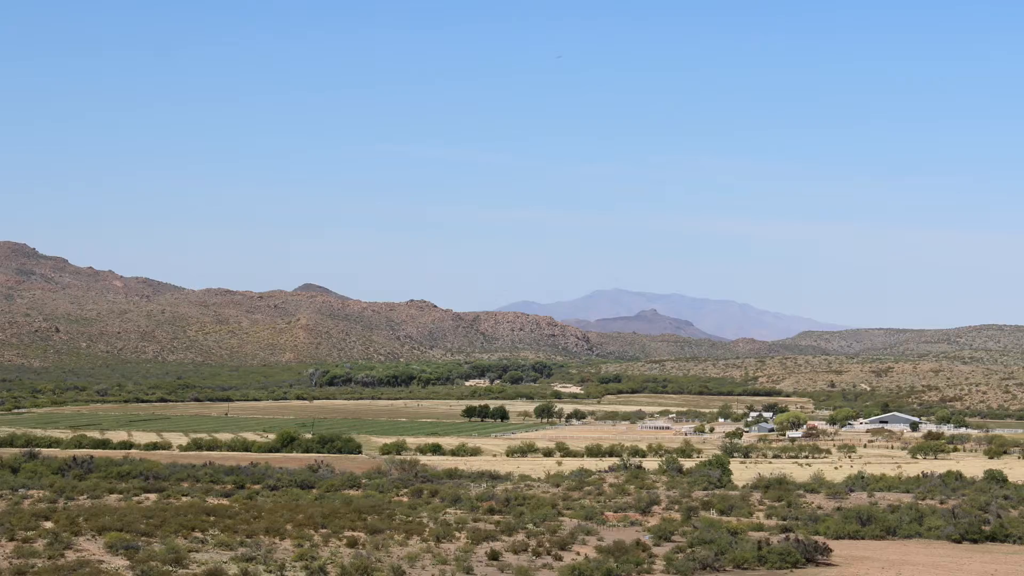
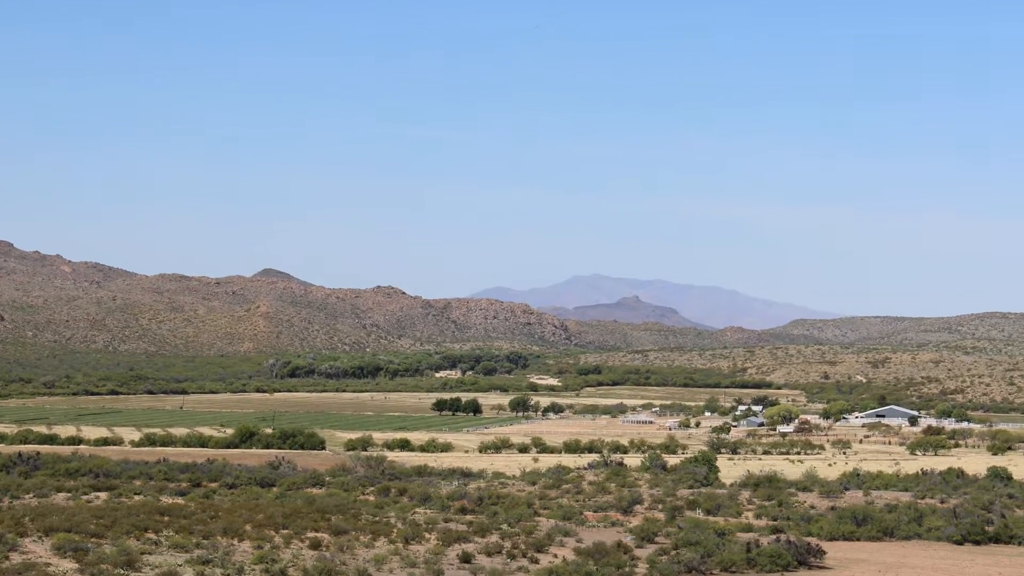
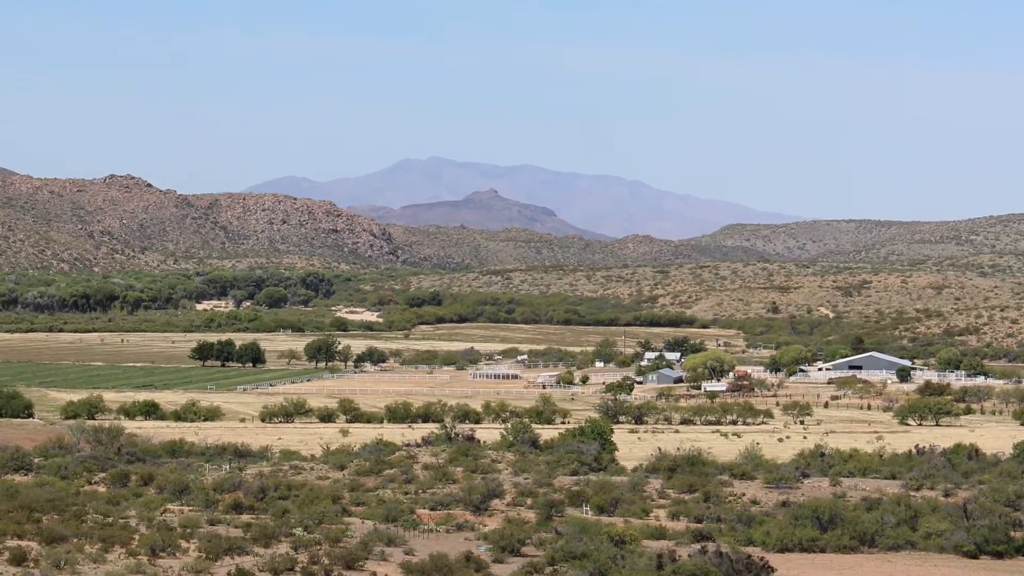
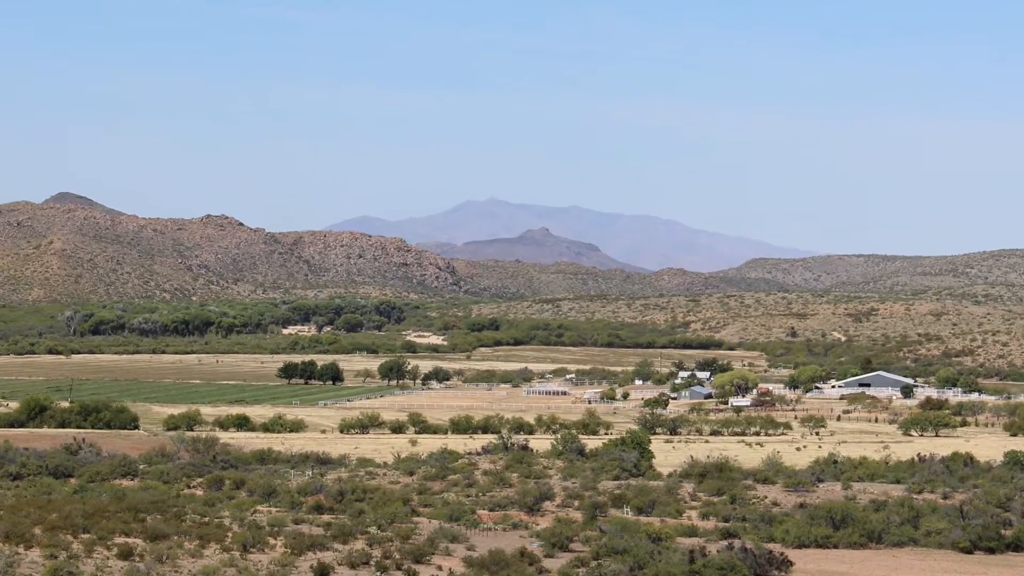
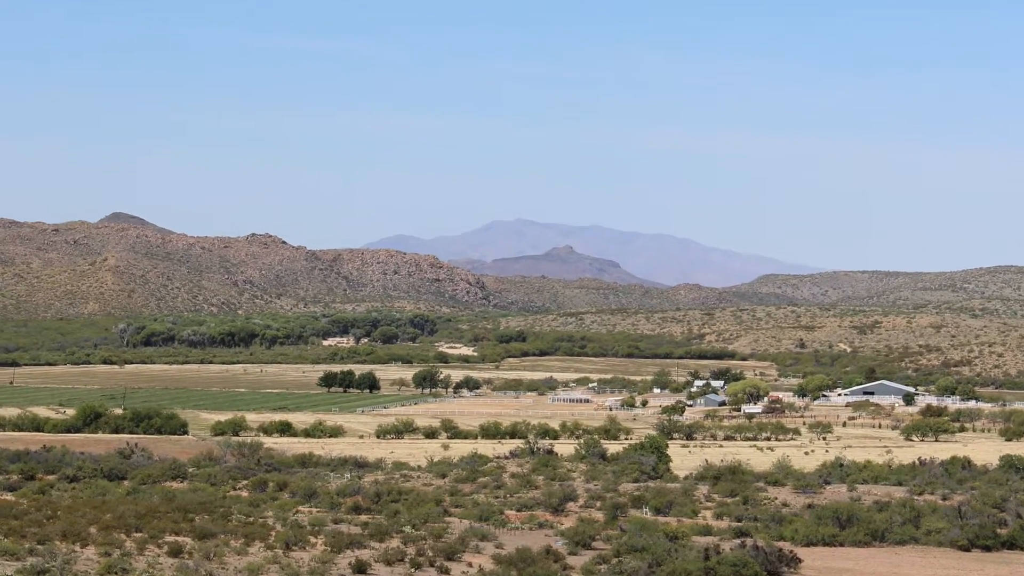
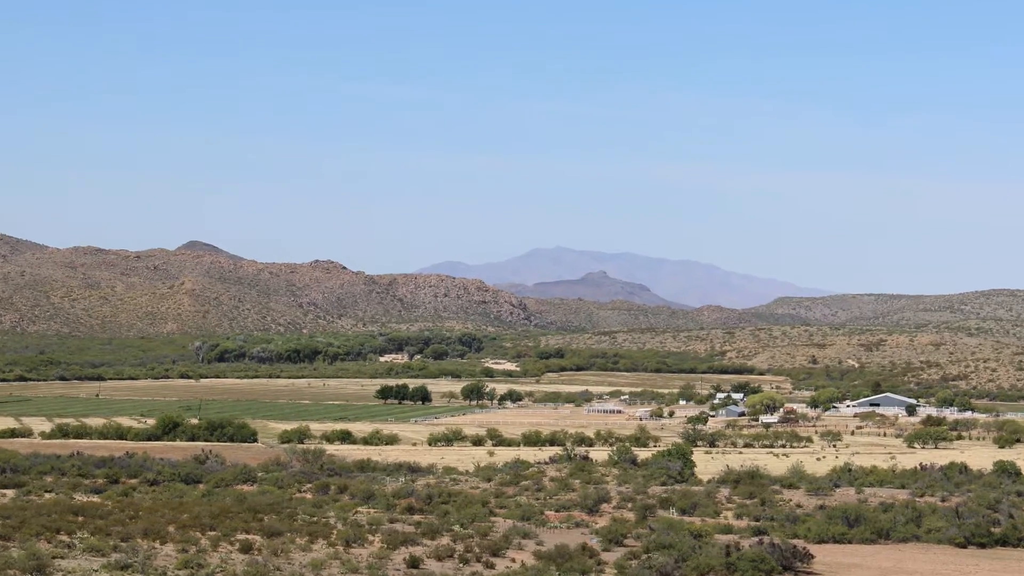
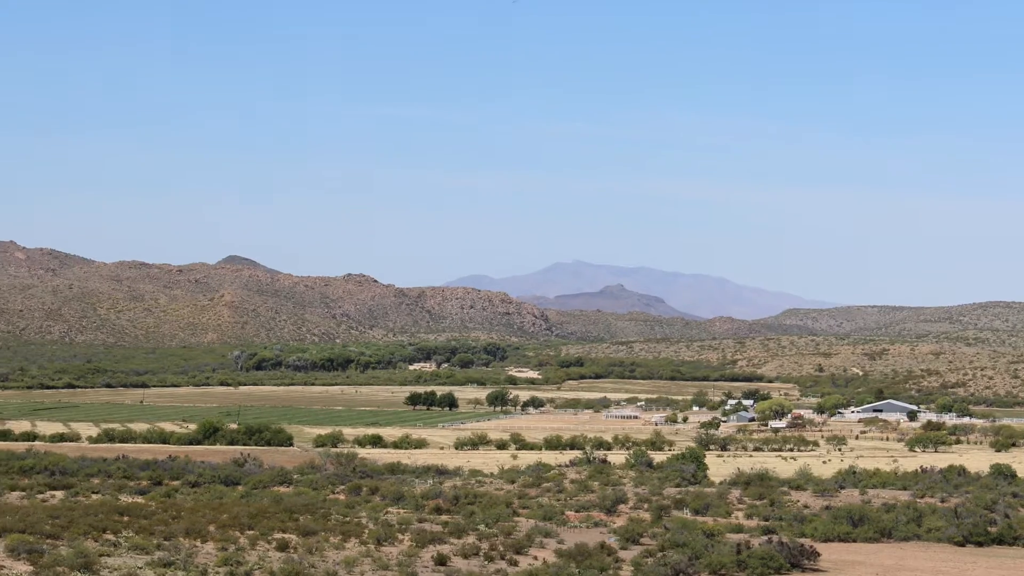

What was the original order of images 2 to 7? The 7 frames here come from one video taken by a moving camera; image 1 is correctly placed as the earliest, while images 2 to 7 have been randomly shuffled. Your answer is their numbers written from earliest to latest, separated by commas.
2, 7, 6, 5, 4, 3
